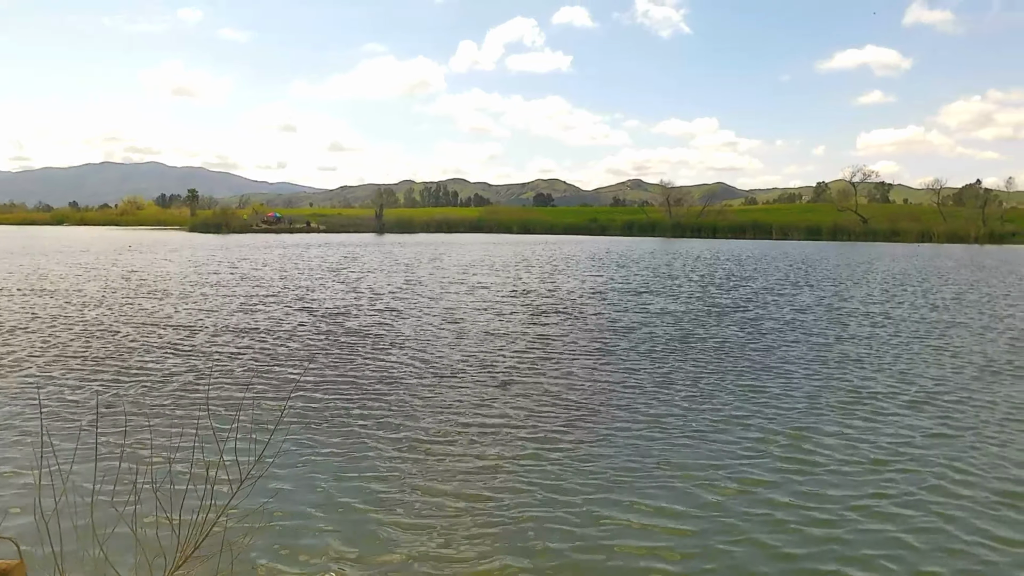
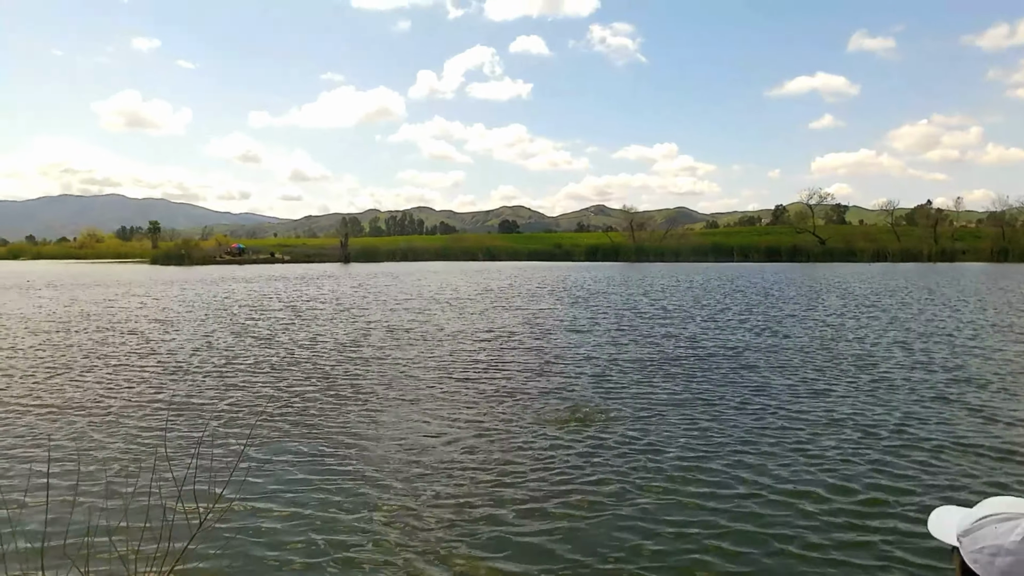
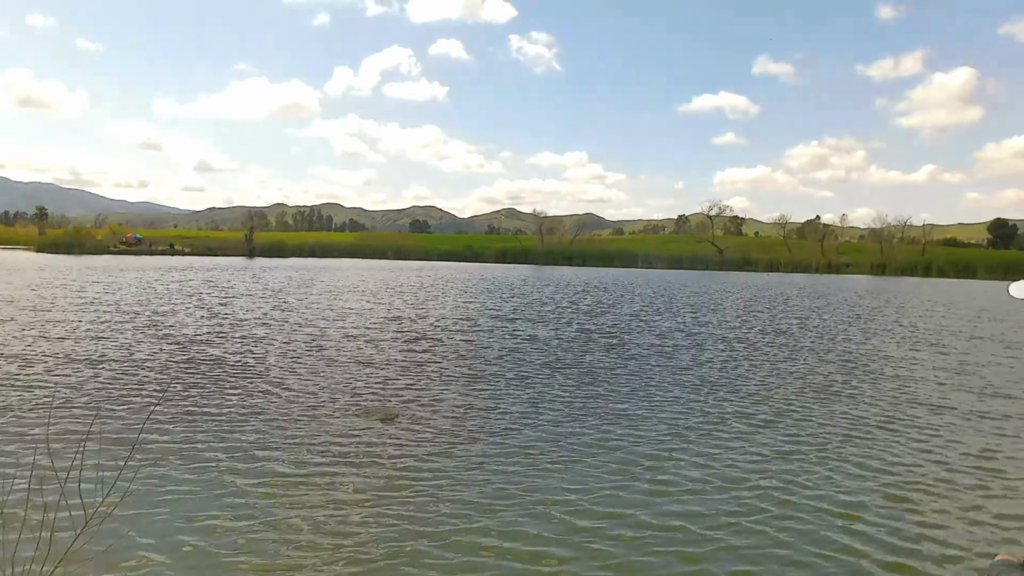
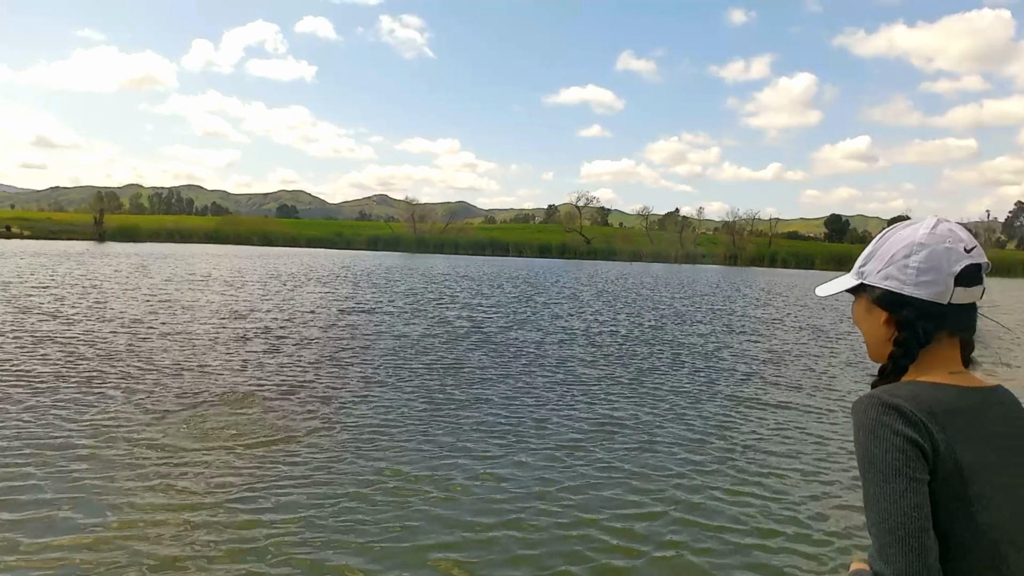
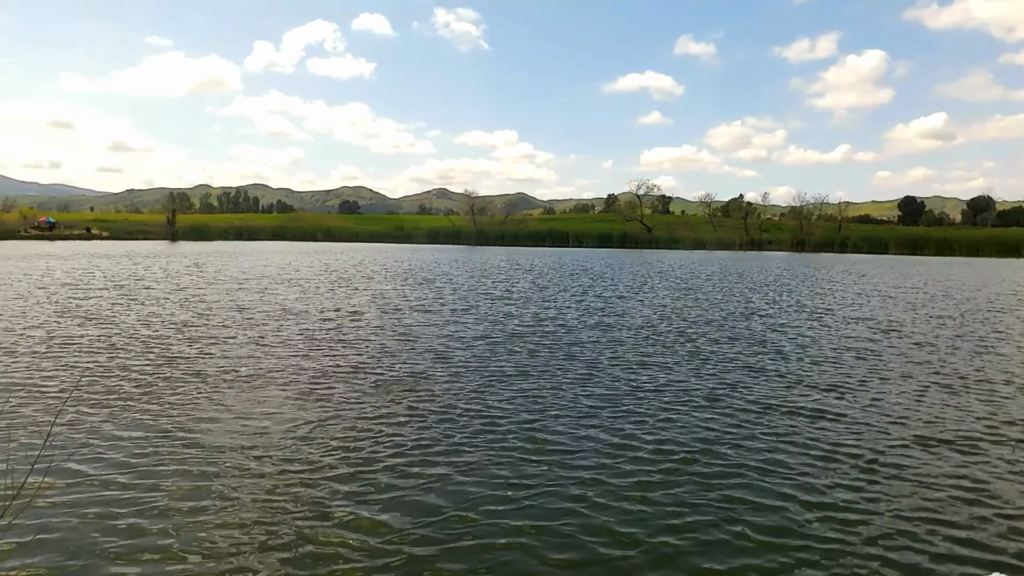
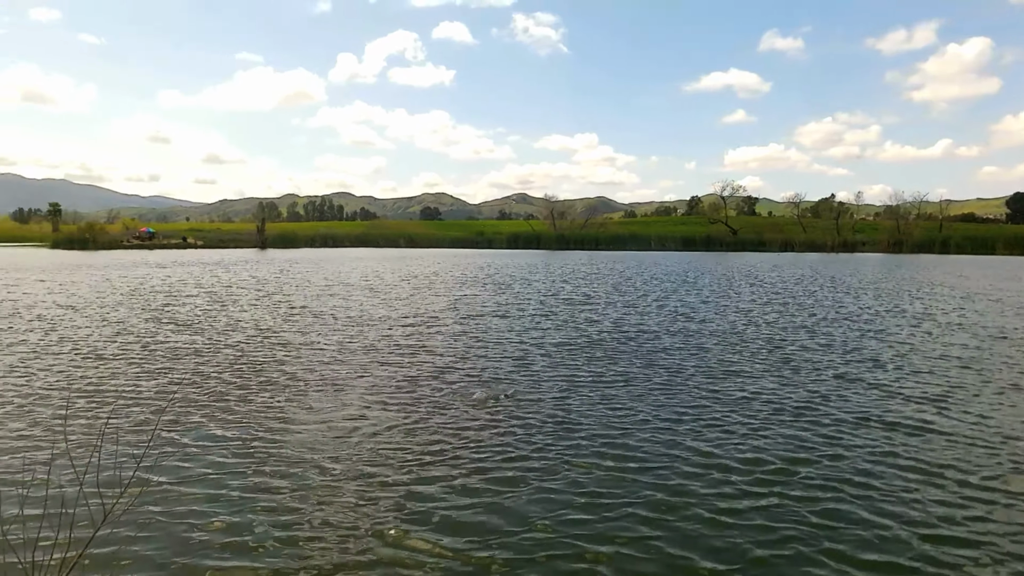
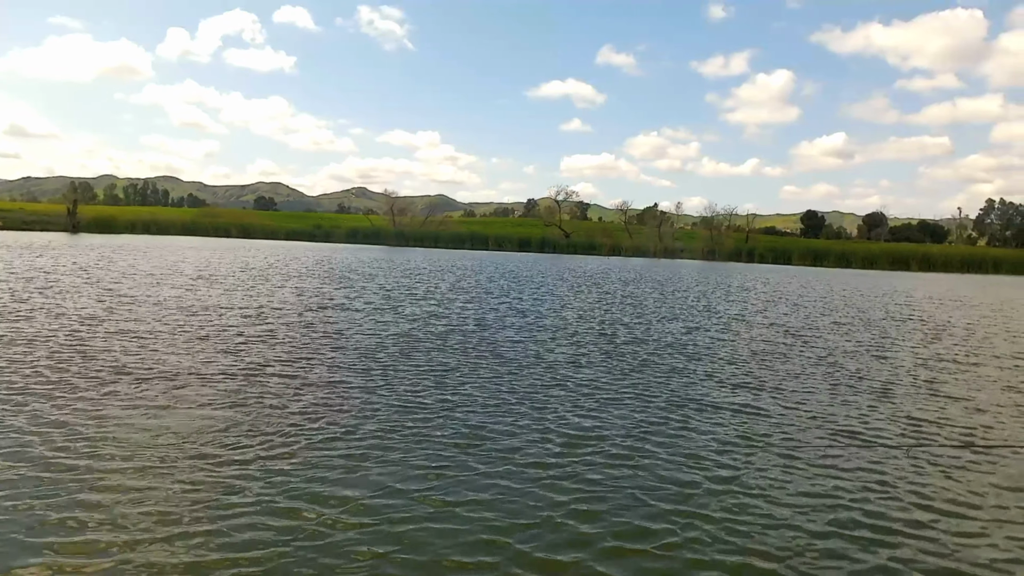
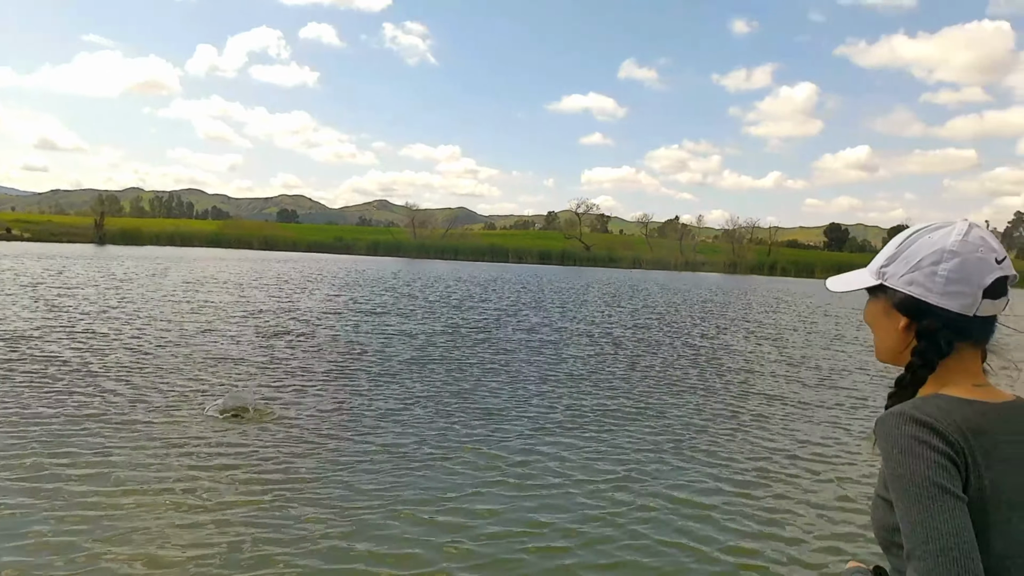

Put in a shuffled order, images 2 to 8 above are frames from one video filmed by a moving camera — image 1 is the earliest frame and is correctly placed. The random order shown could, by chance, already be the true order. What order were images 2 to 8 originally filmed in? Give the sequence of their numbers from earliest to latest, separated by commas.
3, 8, 4, 7, 5, 6, 2
